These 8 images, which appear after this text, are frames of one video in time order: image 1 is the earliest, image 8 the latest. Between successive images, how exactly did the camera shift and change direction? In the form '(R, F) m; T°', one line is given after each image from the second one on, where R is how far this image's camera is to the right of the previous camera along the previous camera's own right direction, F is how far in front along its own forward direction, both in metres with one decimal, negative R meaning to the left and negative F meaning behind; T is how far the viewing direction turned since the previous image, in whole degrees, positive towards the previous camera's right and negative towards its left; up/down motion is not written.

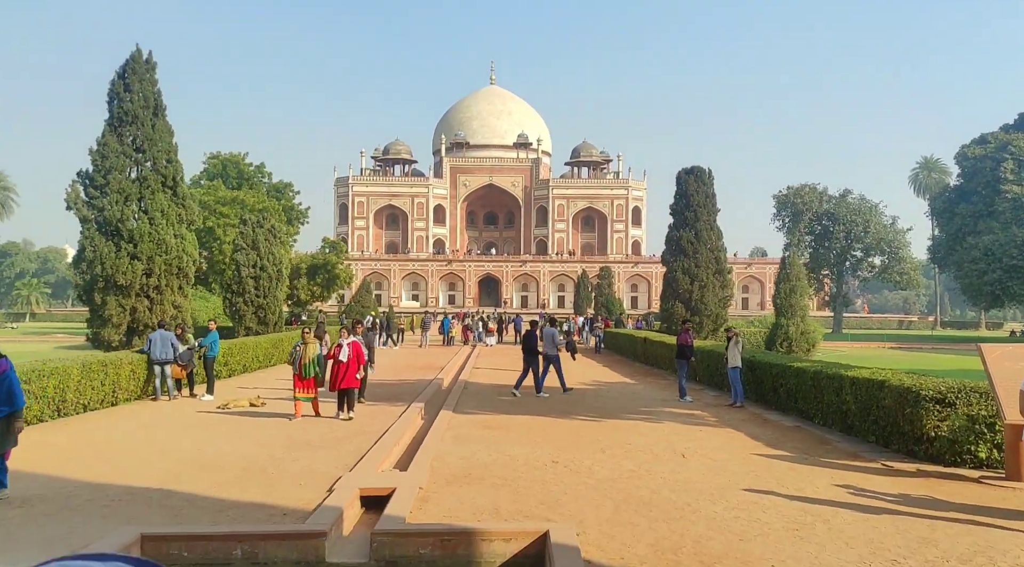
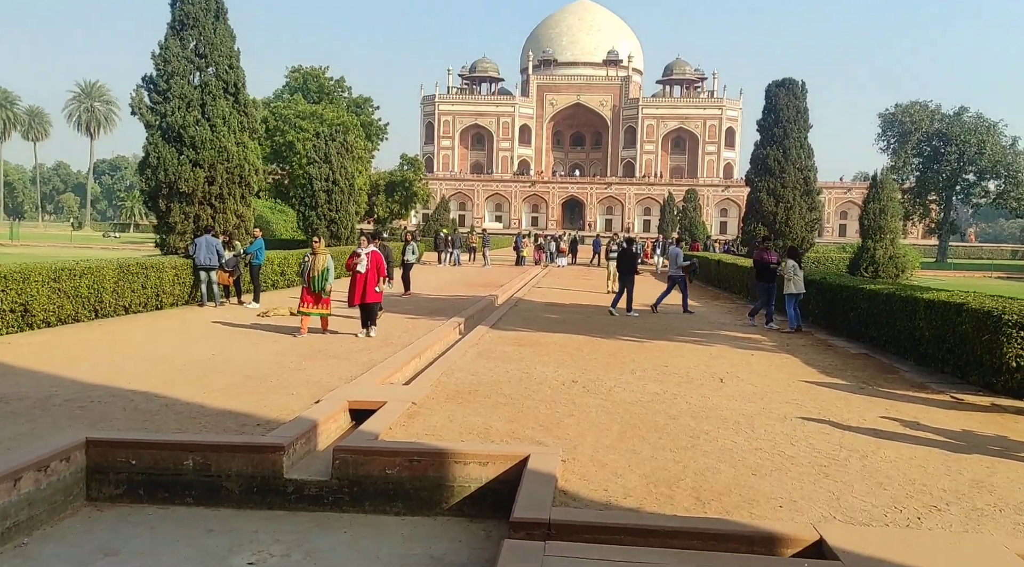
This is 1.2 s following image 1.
(+0.6, +0.7) m; -6°
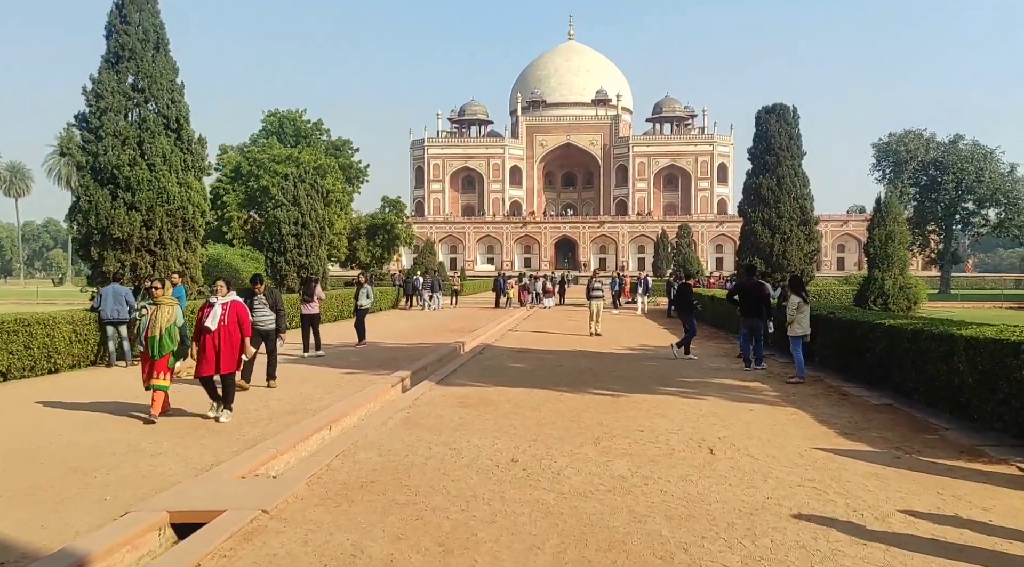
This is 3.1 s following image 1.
(+0.5, +1.7) m; 0°
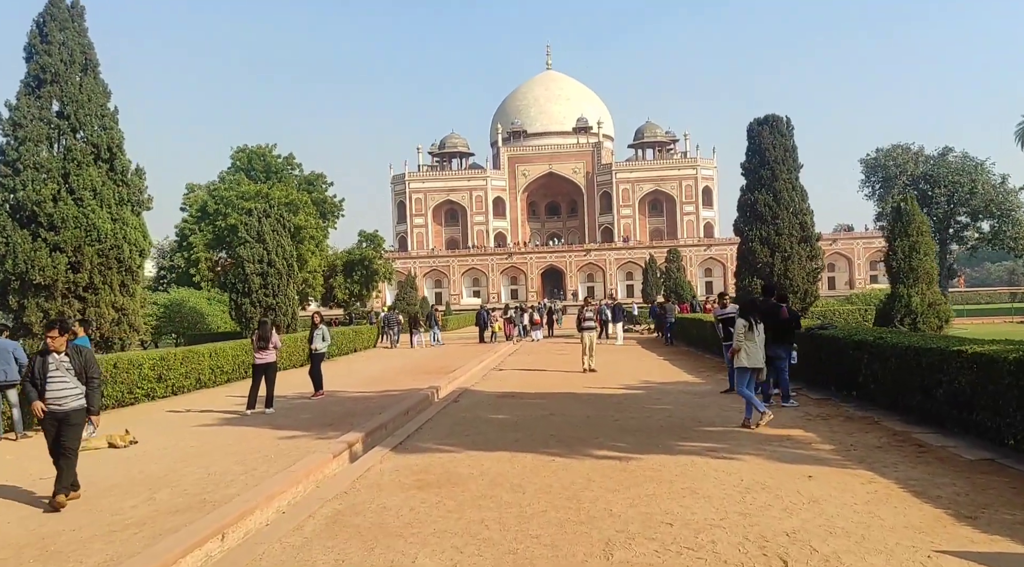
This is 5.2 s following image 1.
(+0.1, +1.8) m; +1°
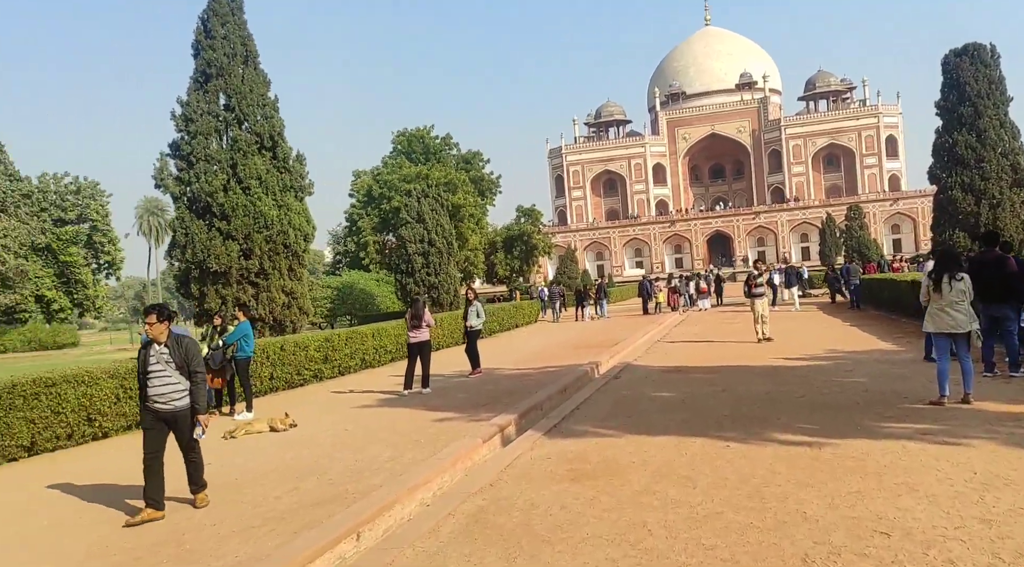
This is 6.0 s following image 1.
(0.0, +0.7) m; -12°
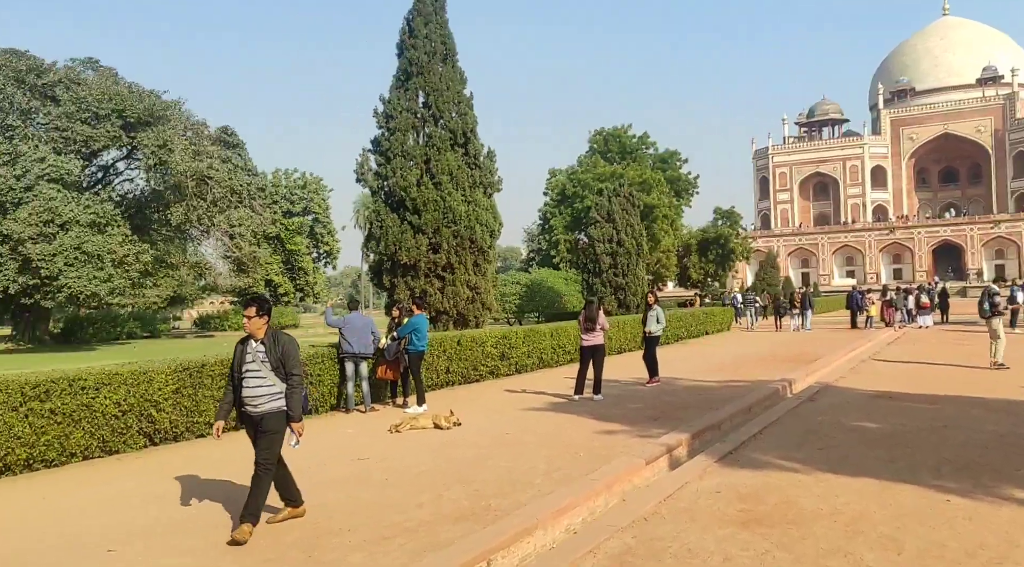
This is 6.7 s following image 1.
(+0.1, +0.5) m; -14°
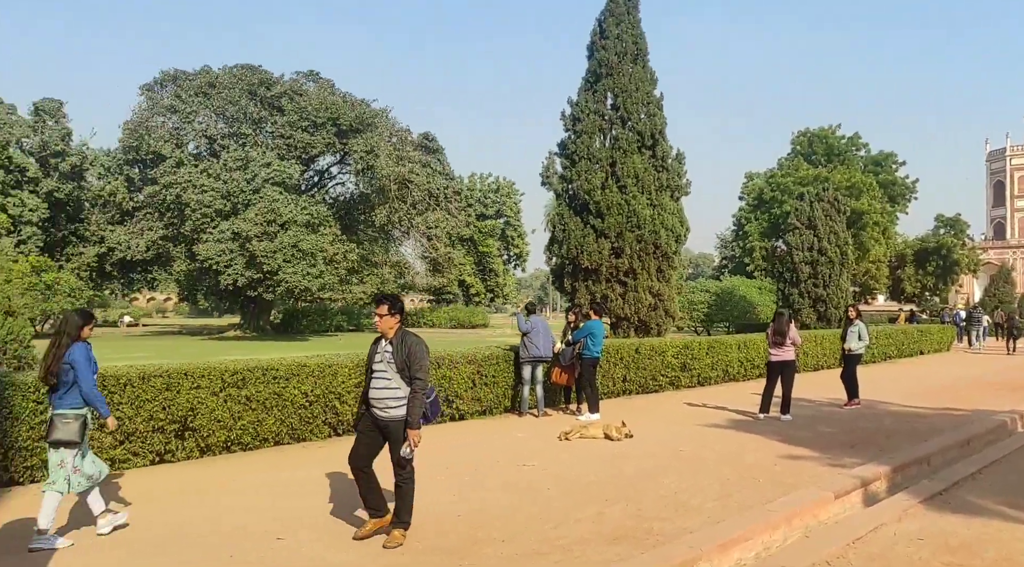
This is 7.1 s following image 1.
(+0.1, +0.2) m; -14°
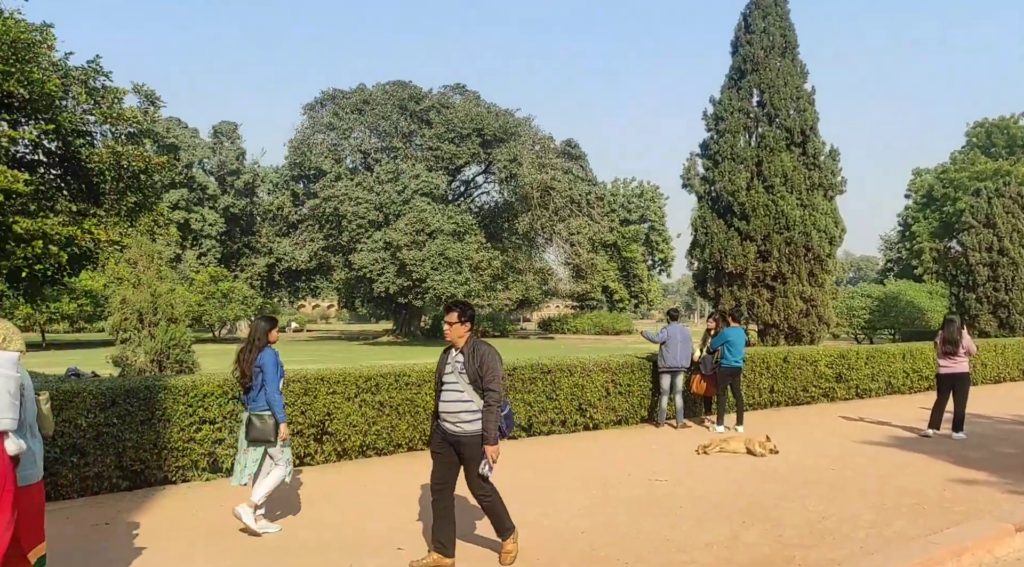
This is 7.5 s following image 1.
(+0.1, +0.2) m; -10°
